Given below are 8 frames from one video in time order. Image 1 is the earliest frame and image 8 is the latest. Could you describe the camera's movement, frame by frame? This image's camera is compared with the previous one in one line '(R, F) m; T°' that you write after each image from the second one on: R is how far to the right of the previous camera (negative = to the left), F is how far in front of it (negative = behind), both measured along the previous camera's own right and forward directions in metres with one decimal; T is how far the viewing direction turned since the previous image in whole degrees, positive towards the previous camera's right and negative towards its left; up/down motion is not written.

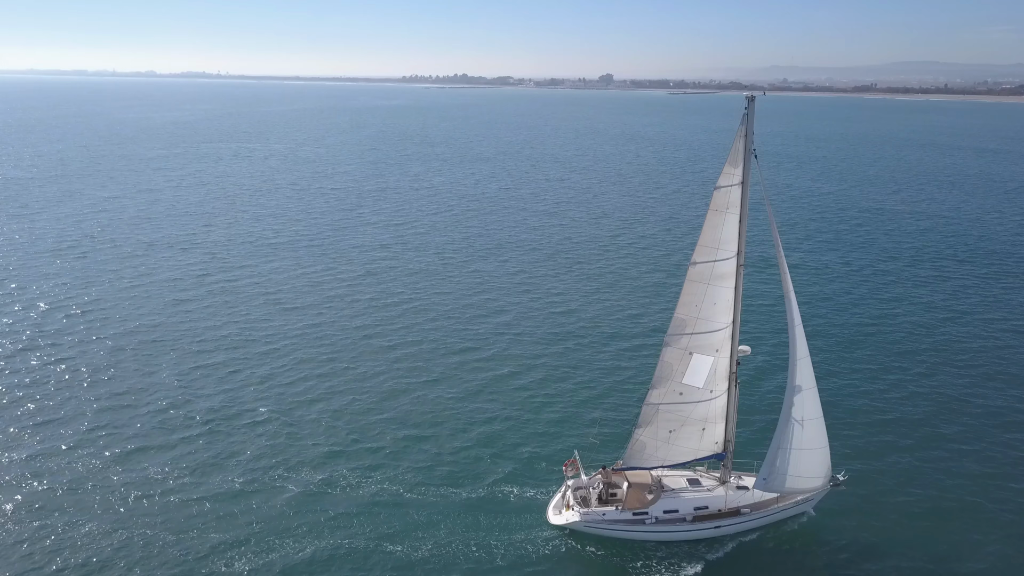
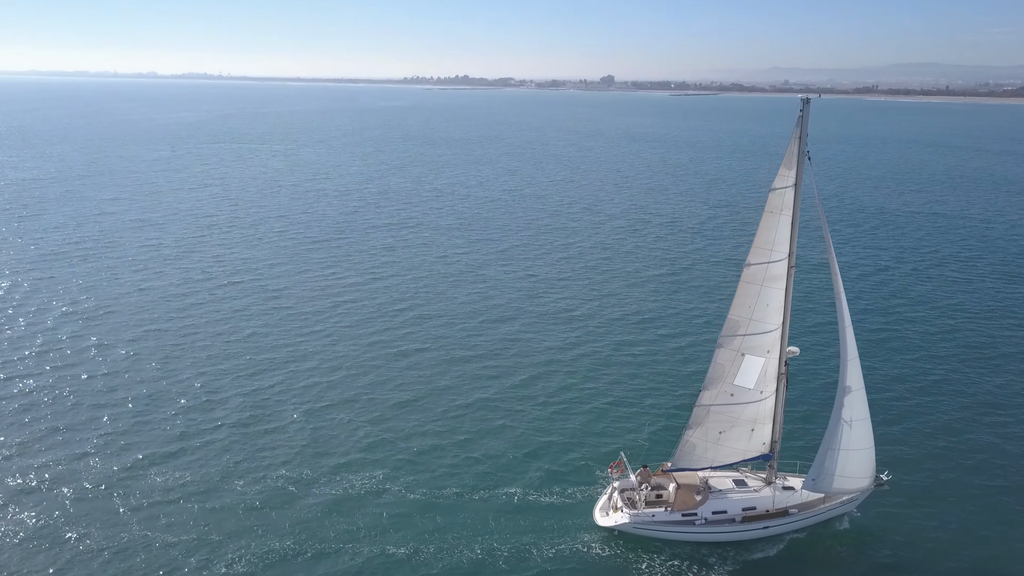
(-1.4, -0.1) m; 0°
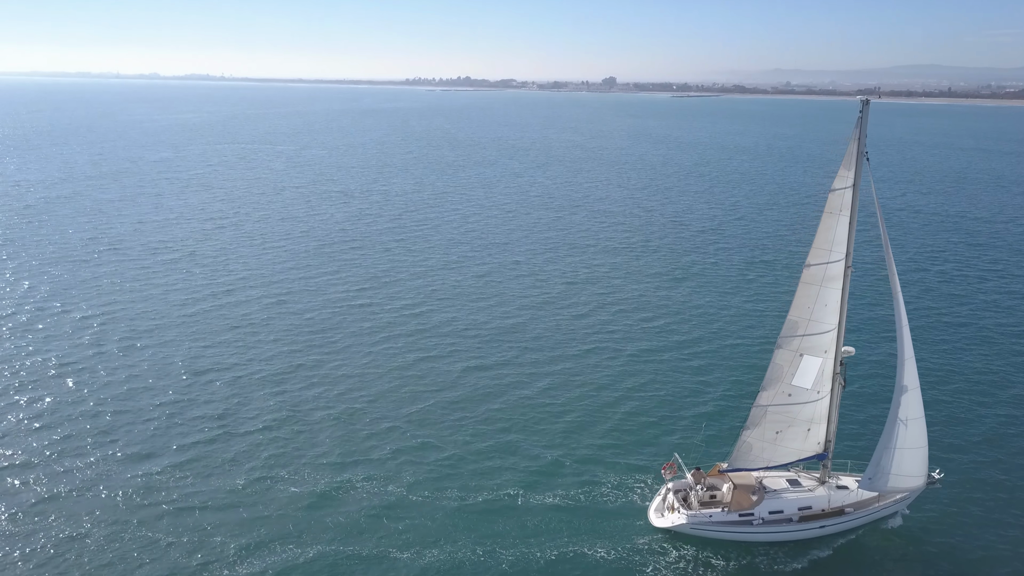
(-1.6, -0.2) m; 0°
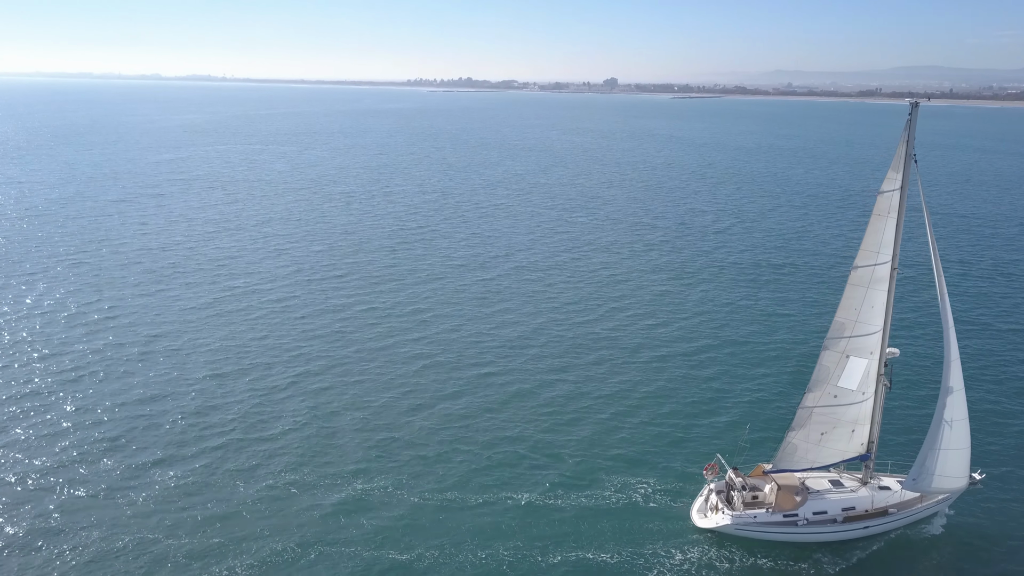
(-1.3, -0.1) m; 0°
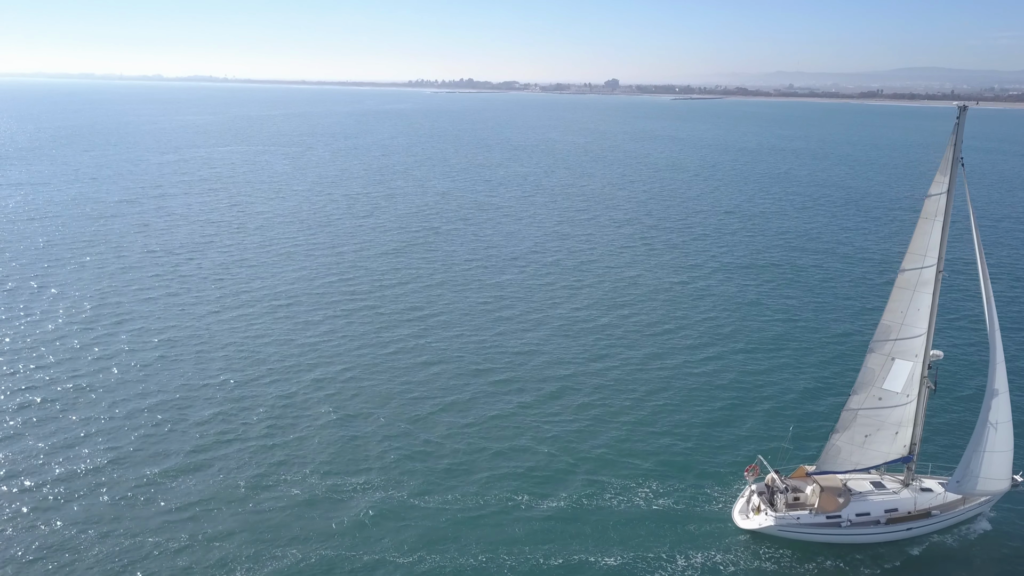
(-1.3, -0.1) m; 0°
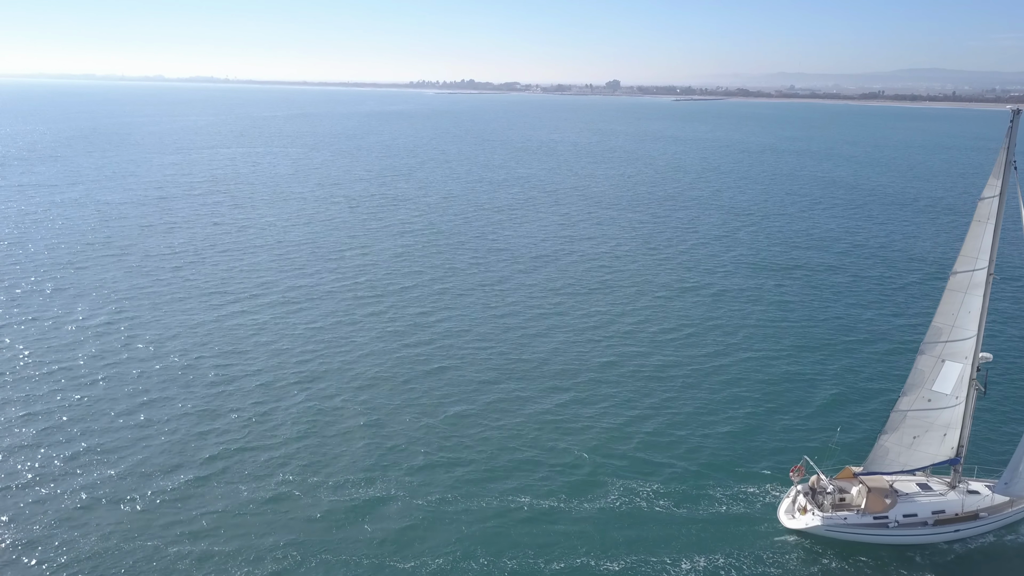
(-1.4, 0.0) m; 0°
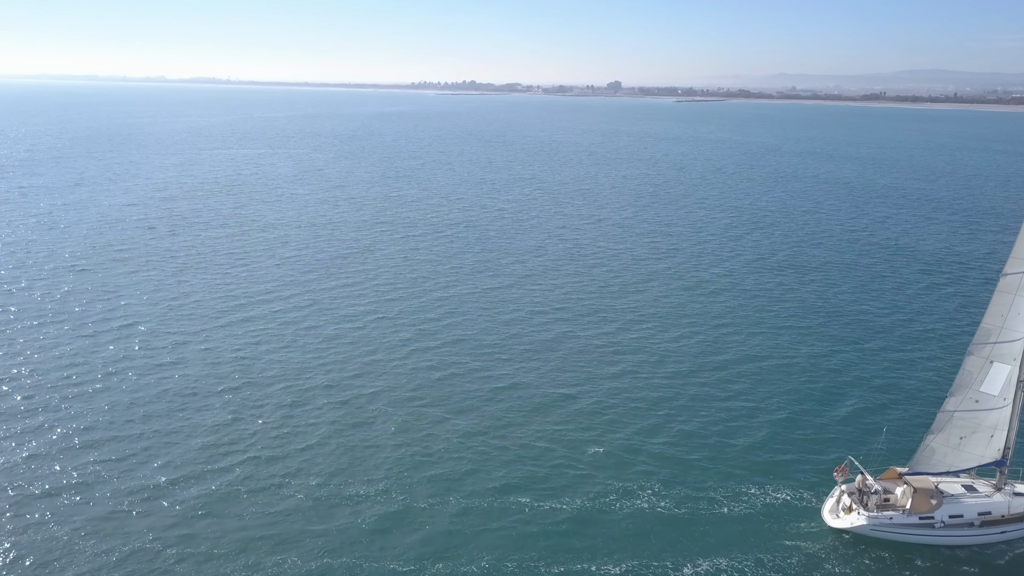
(-1.4, 0.0) m; 0°
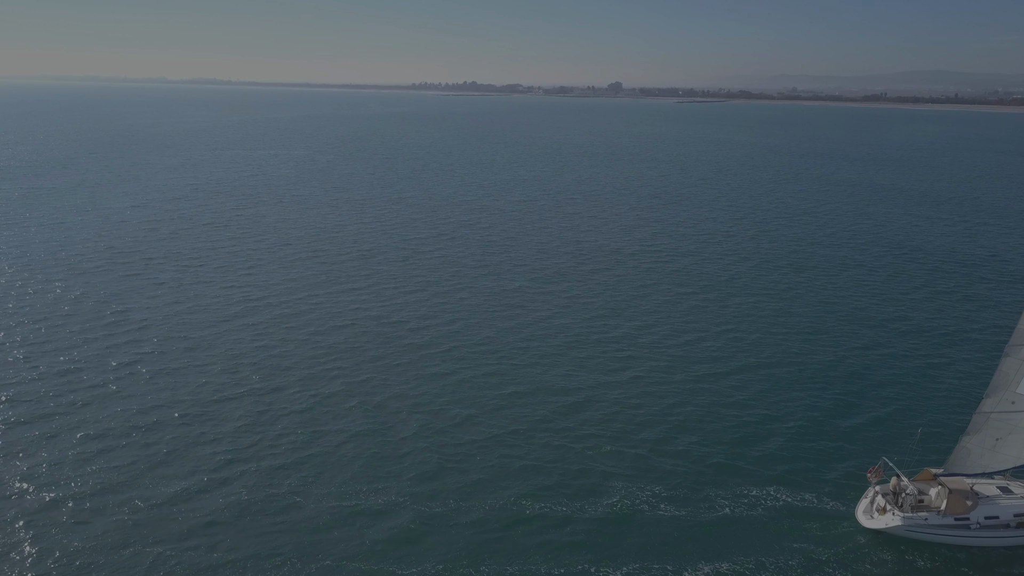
(-1.1, -0.1) m; 0°
